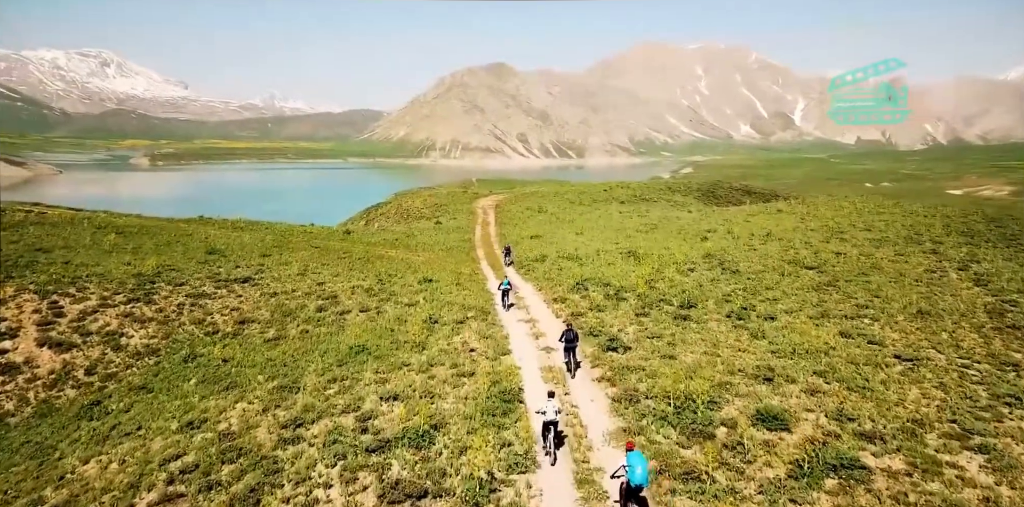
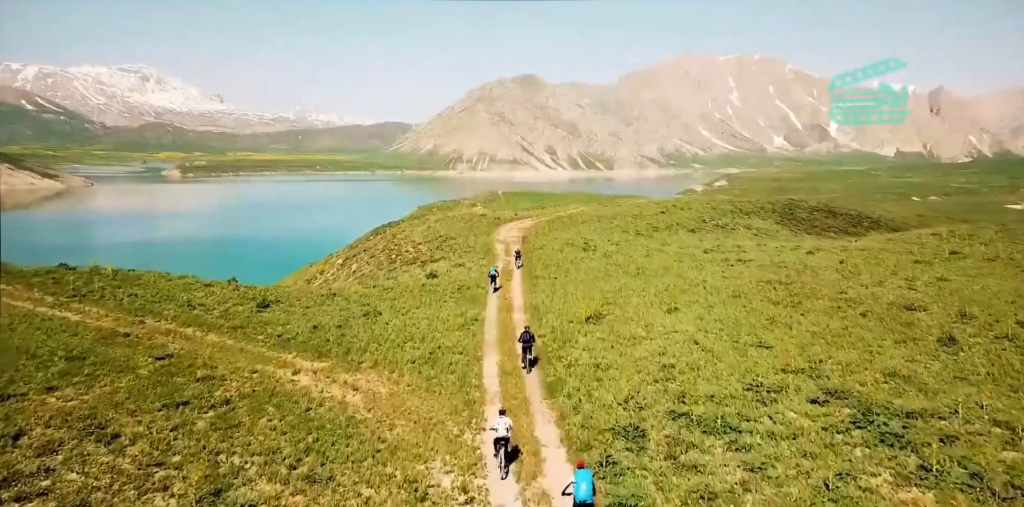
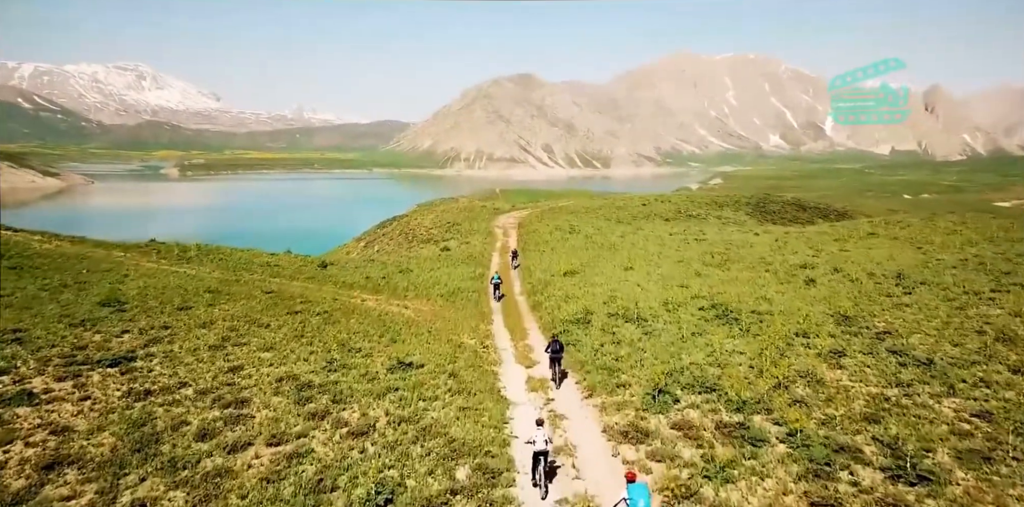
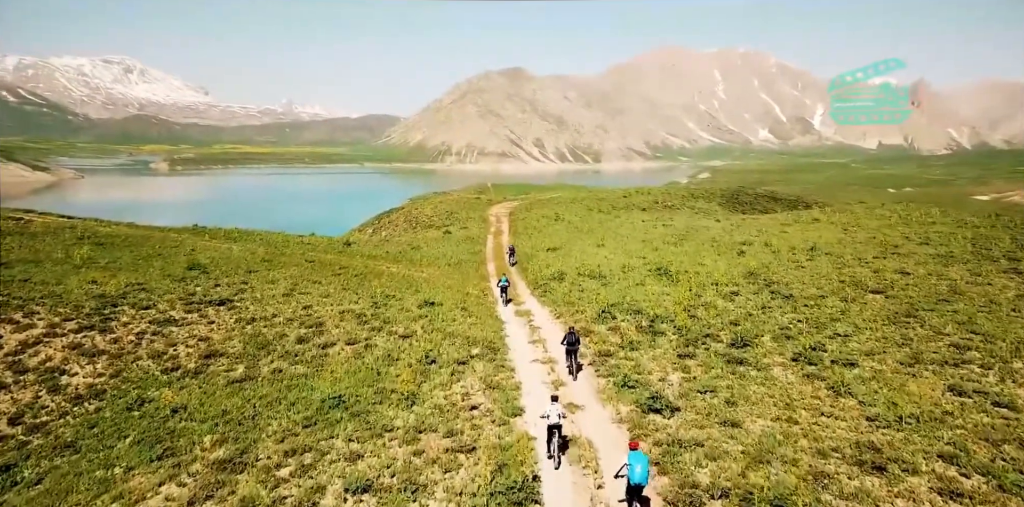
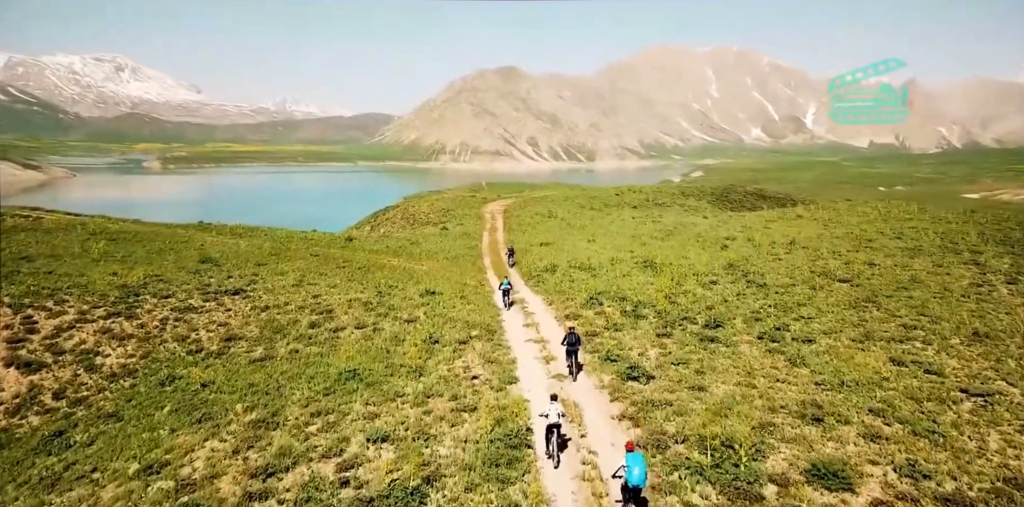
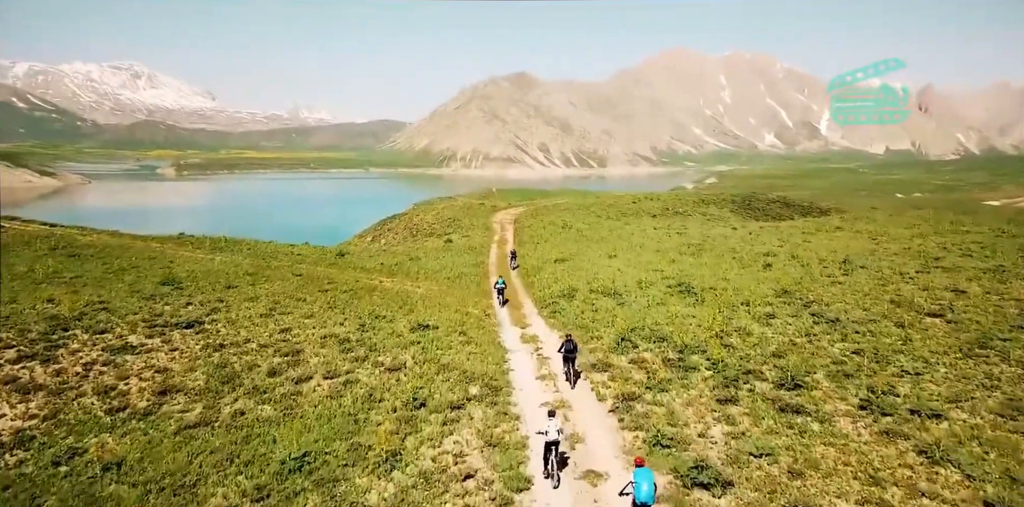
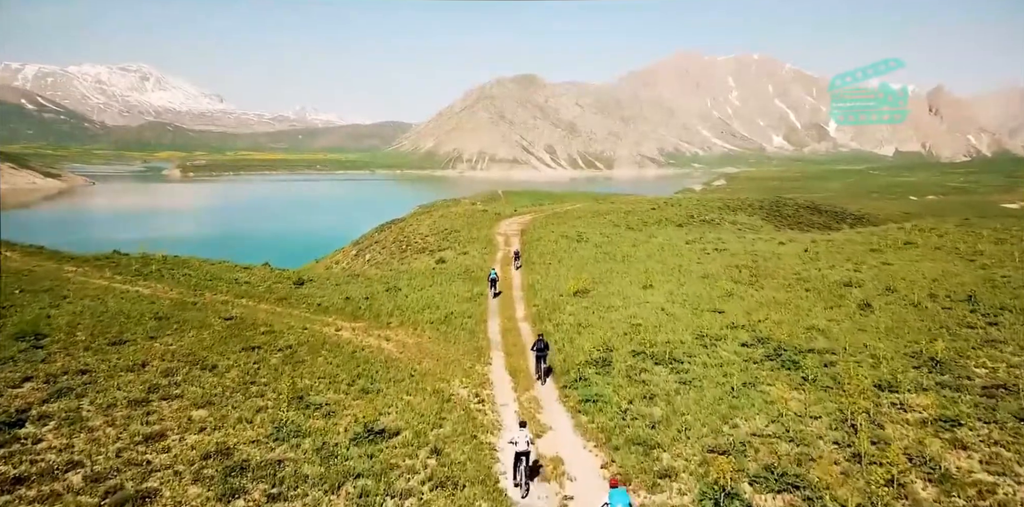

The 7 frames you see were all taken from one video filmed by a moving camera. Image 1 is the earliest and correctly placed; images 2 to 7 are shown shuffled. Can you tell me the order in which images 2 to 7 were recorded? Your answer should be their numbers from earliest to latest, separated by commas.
5, 4, 6, 3, 7, 2
